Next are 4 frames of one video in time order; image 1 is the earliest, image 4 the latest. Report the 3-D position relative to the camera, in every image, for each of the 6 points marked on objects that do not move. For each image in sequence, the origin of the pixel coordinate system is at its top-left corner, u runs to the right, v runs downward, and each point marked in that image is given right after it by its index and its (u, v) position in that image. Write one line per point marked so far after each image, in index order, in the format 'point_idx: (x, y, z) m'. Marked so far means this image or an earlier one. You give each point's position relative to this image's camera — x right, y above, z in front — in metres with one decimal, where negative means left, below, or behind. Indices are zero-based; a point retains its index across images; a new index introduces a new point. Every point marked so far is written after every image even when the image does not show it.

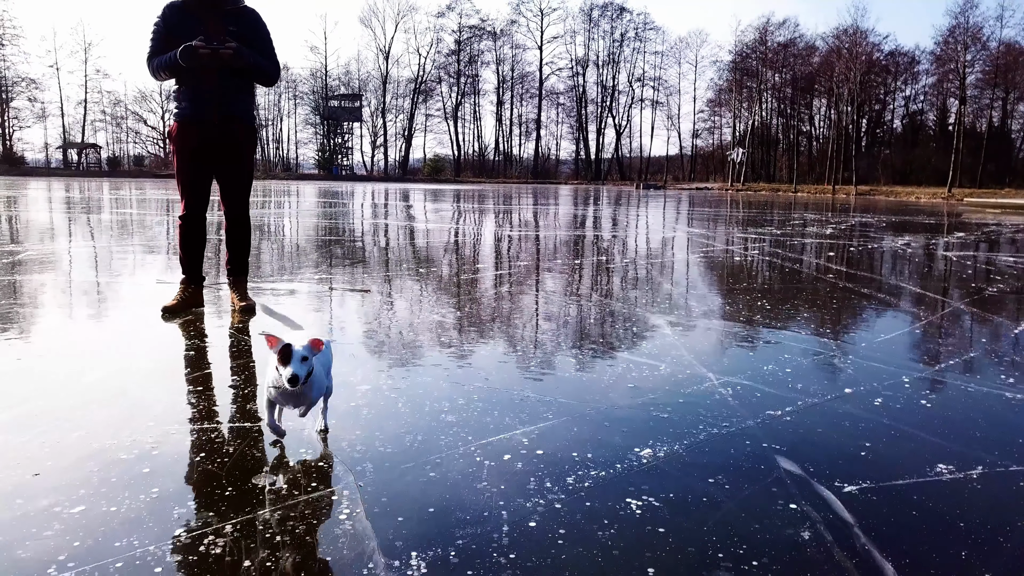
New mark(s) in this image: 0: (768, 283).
0: (+2.5, 0.0, +6.7) m
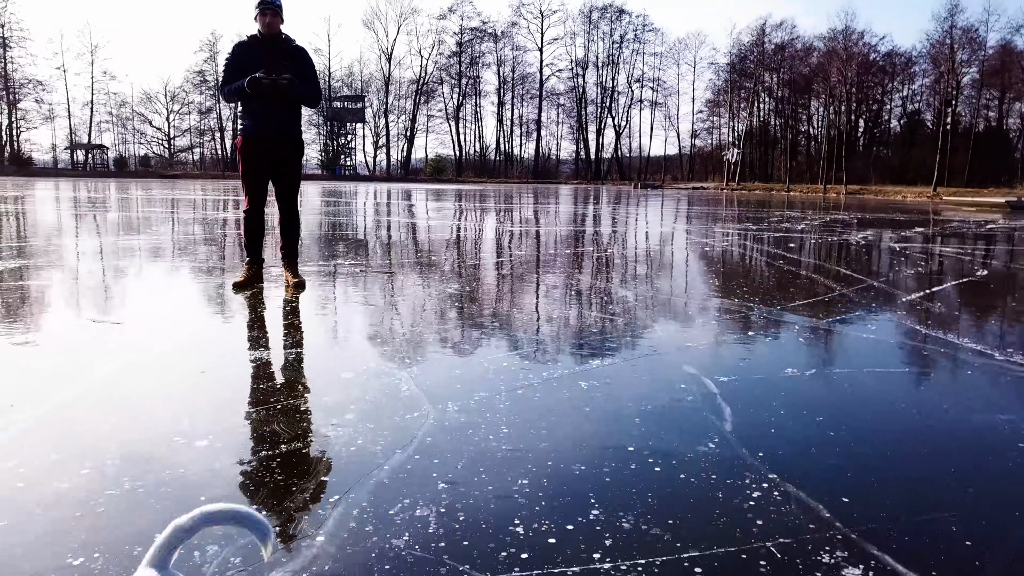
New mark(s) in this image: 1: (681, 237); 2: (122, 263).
0: (+2.5, 0.0, +6.8) m
1: (+2.6, +0.8, +10.7) m
2: (-5.0, +0.3, +8.8) m
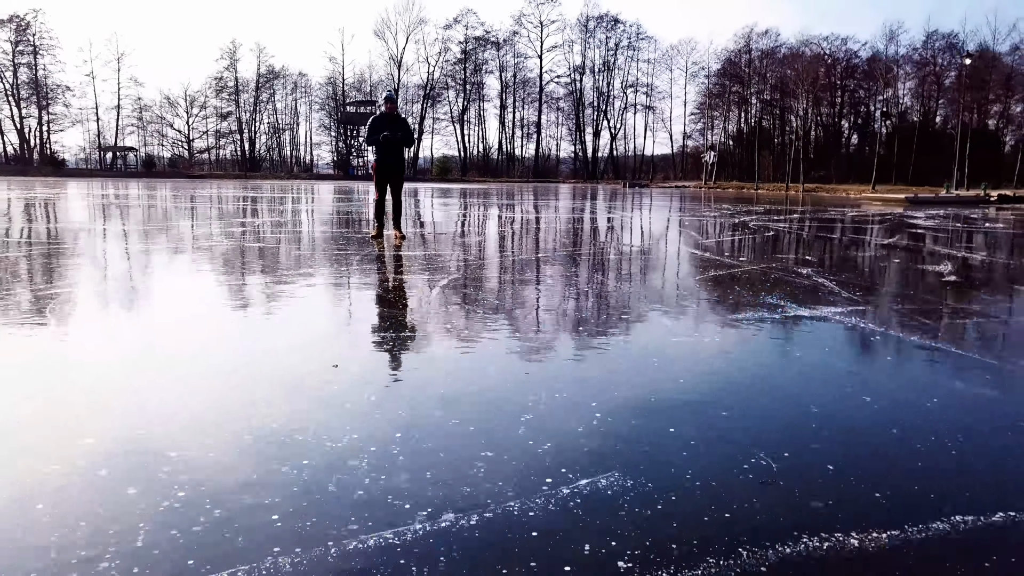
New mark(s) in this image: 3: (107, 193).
0: (+2.5, +0.1, +7.6) m
1: (+2.6, +0.9, +11.5) m
2: (-4.9, +0.4, +9.6) m
3: (-9.5, +2.2, +16.5) m
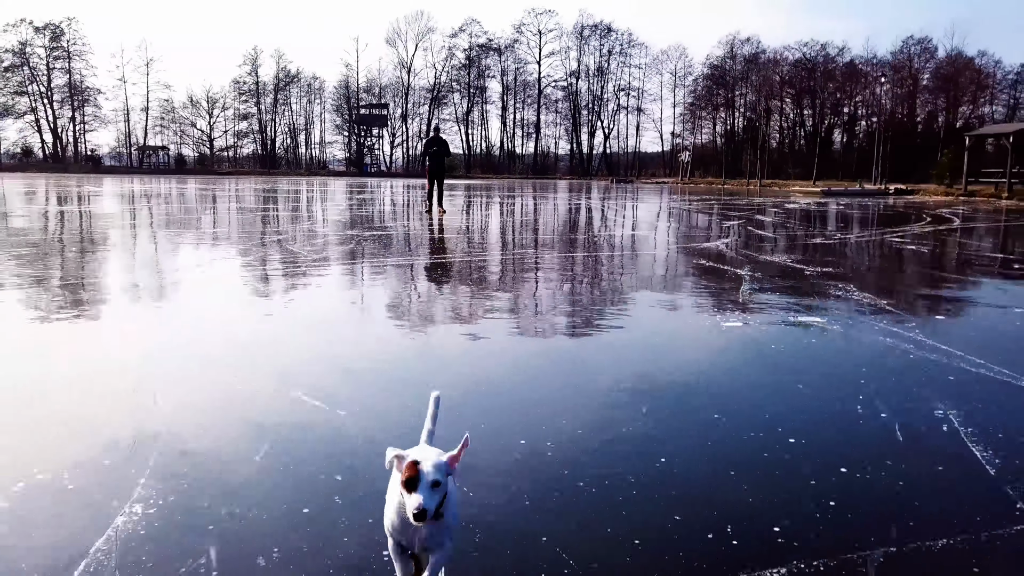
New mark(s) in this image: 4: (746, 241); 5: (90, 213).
0: (+2.6, +0.3, +8.7) m
1: (+2.6, +1.1, +12.6) m
2: (-4.9, +0.6, +10.6) m
3: (-9.5, +2.5, +17.6) m
4: (+3.7, +0.8, +11.4) m
5: (-8.6, +1.6, +14.4) m
